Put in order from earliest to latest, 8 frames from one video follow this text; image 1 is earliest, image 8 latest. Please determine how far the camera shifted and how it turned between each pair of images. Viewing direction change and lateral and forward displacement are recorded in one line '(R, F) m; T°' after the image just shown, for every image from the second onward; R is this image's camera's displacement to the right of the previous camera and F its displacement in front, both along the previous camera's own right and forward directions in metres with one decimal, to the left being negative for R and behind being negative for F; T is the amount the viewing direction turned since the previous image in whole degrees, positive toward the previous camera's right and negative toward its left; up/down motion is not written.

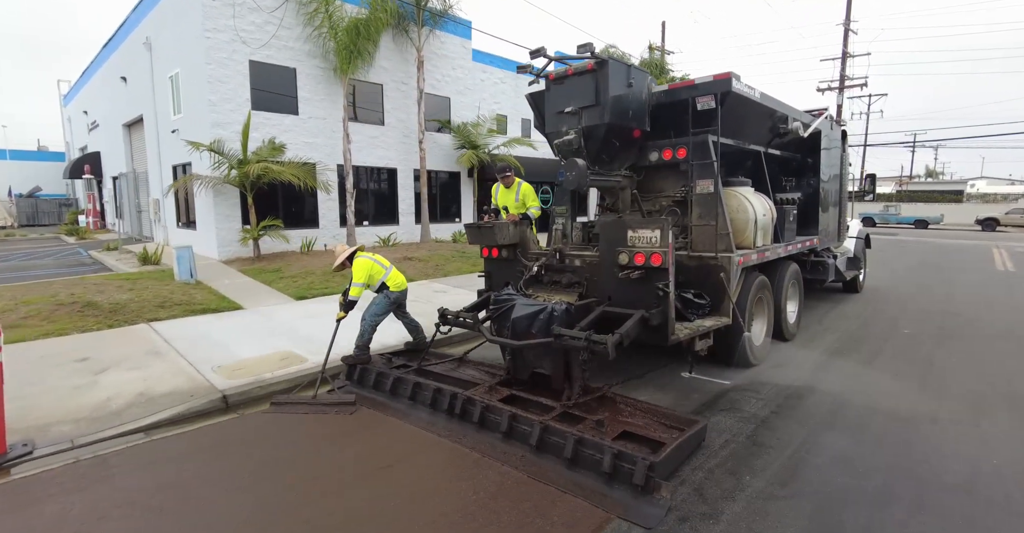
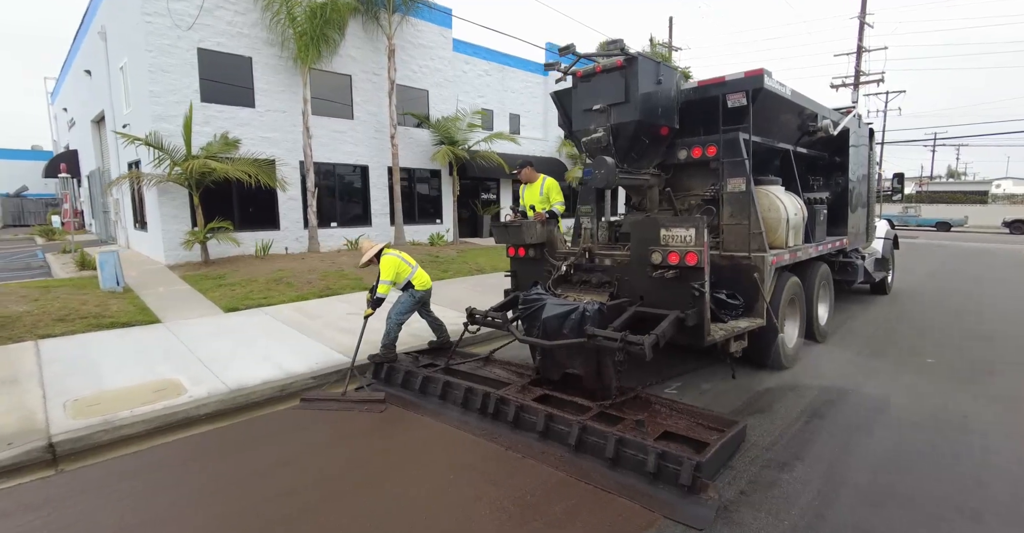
(+1.0, +1.2) m; -1°
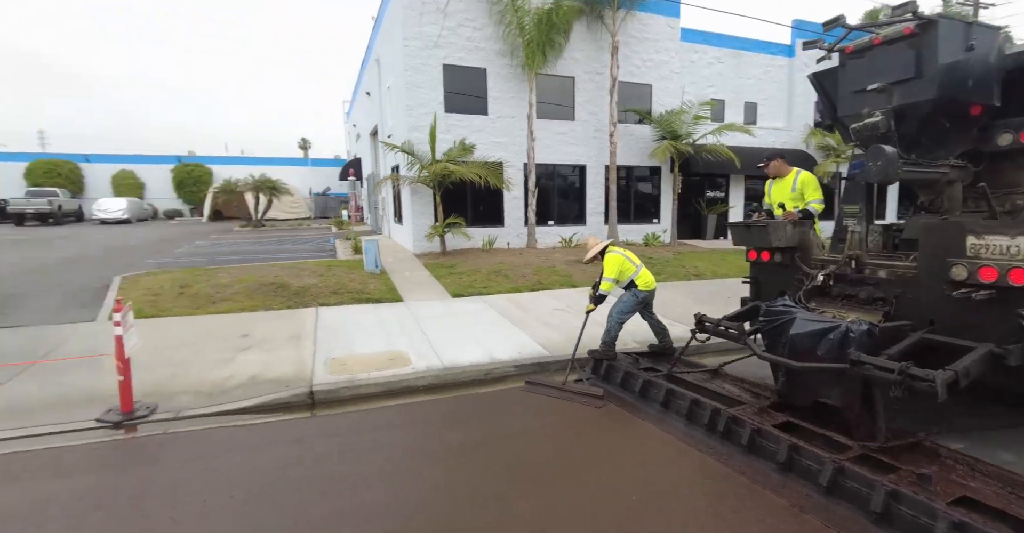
(+0.1, +0.3) m; -24°
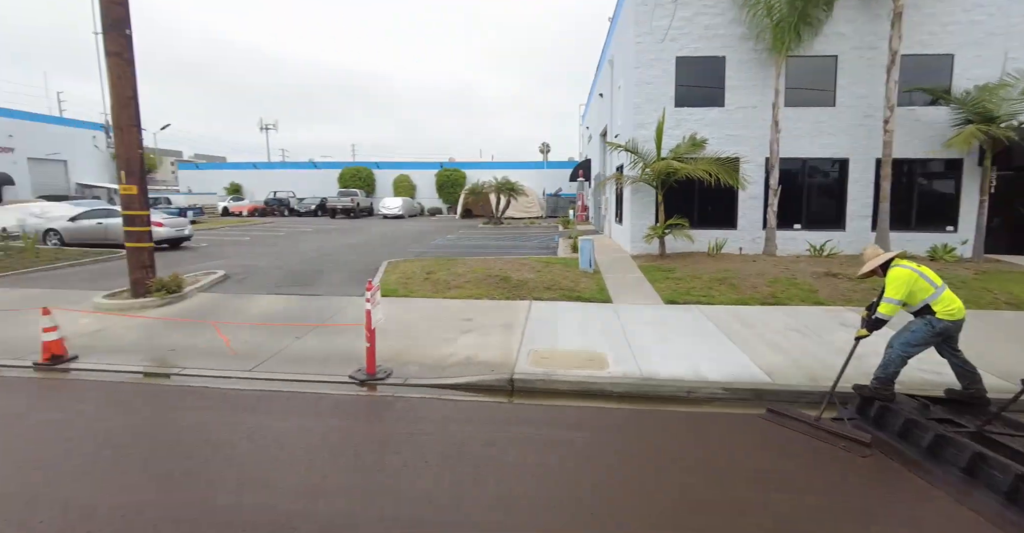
(+0.2, +0.2) m; -25°
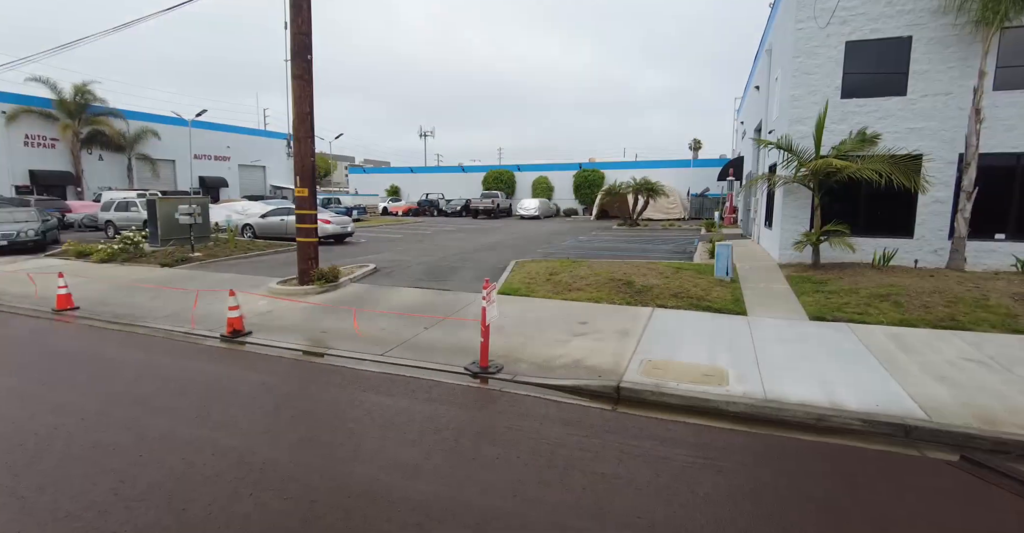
(+0.3, 0.0) m; -15°
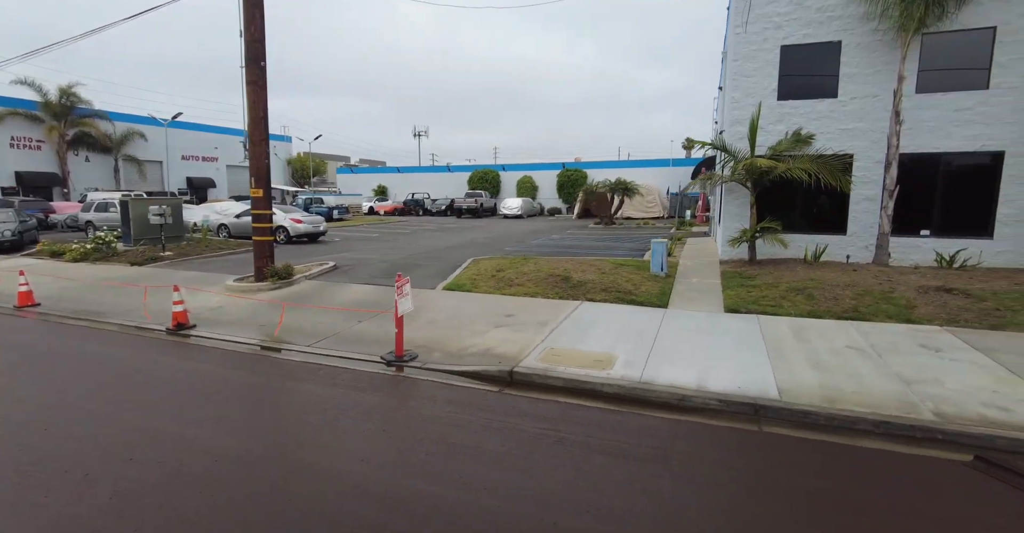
(+1.0, -0.4) m; 0°
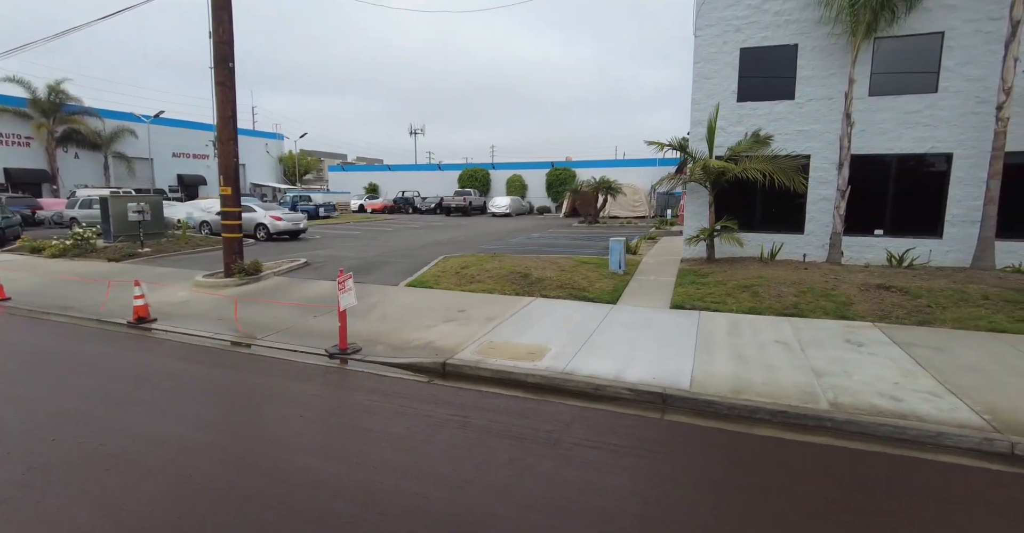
(+0.7, -0.2) m; 0°
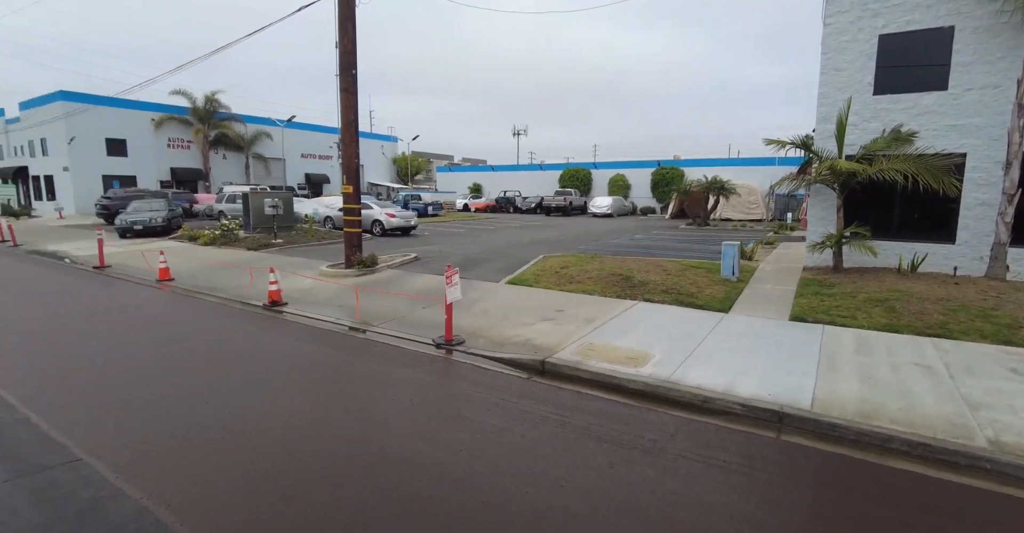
(-0.1, 0.0) m; -11°
